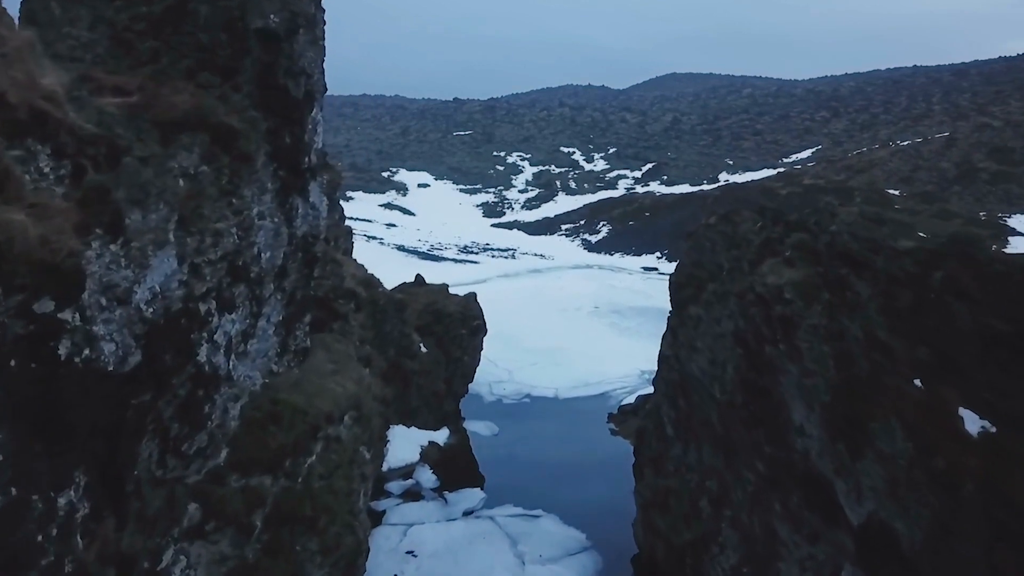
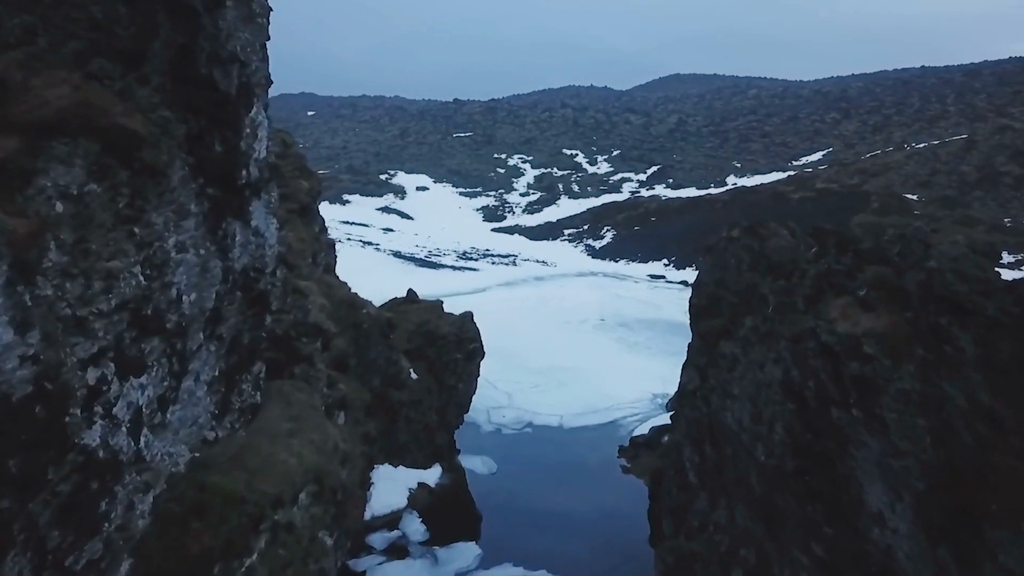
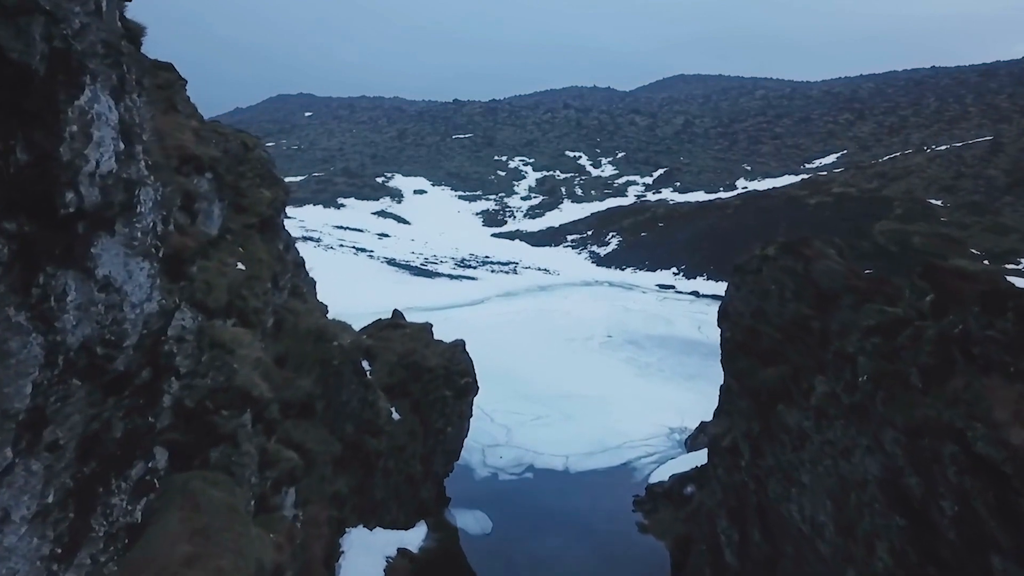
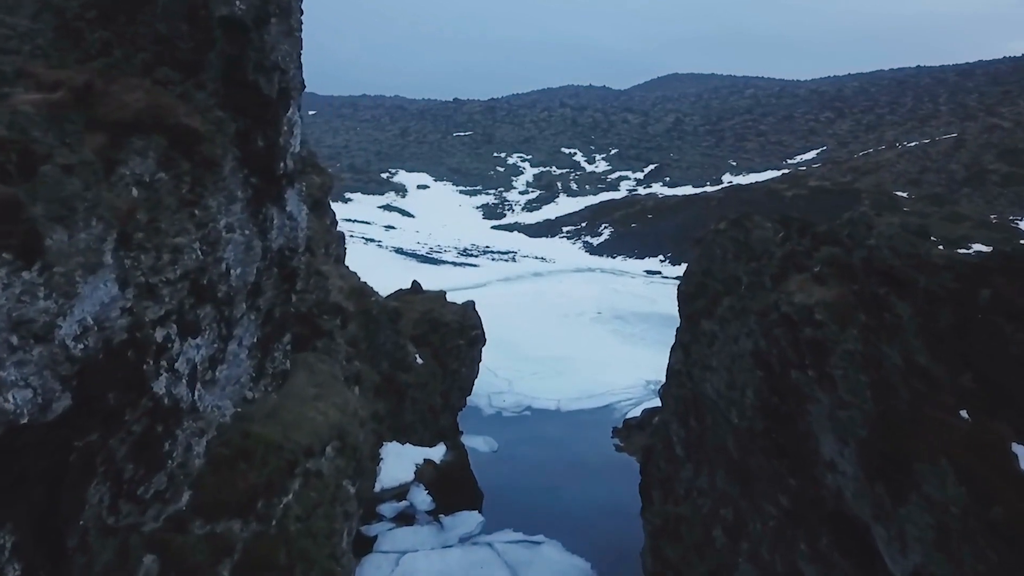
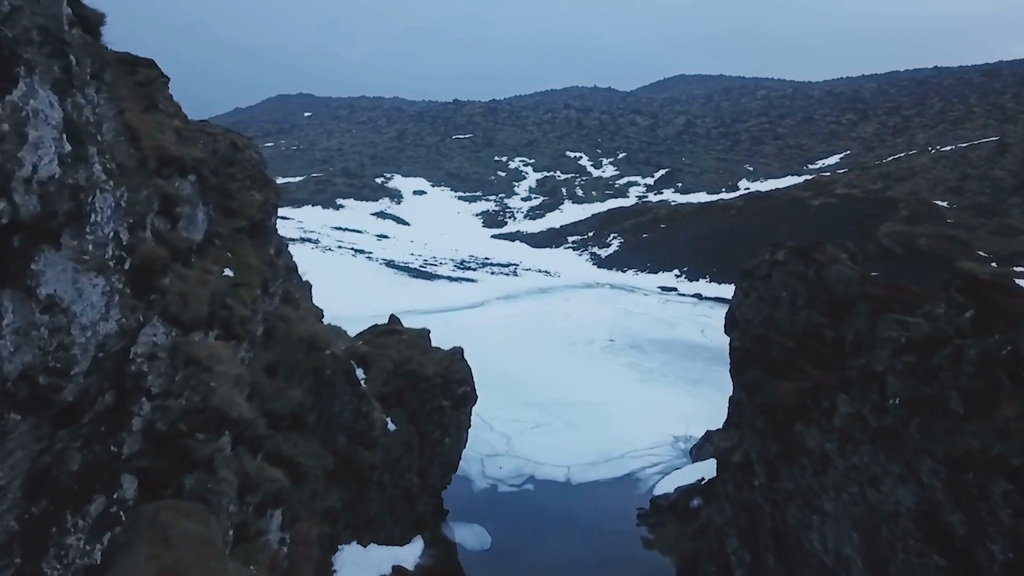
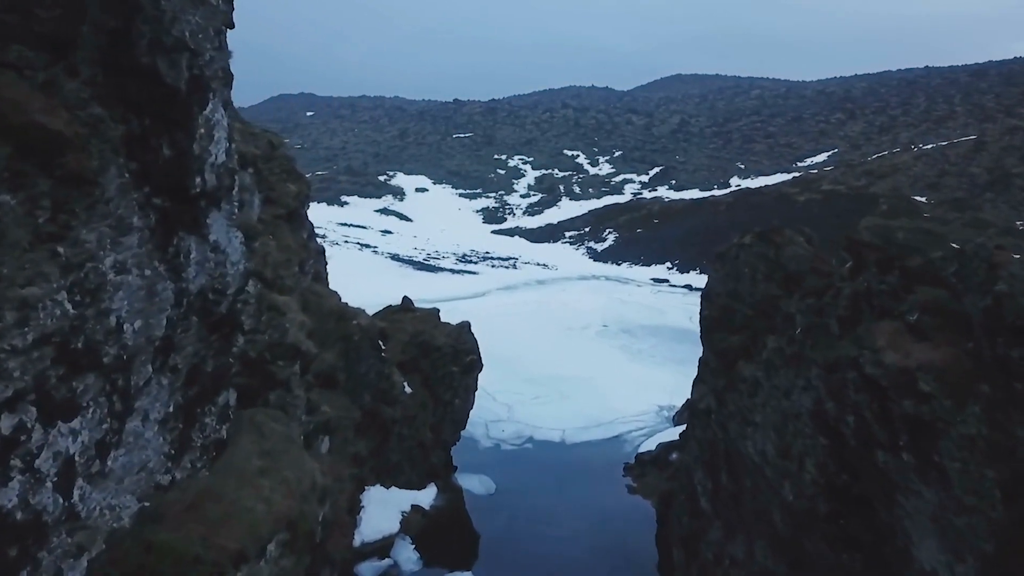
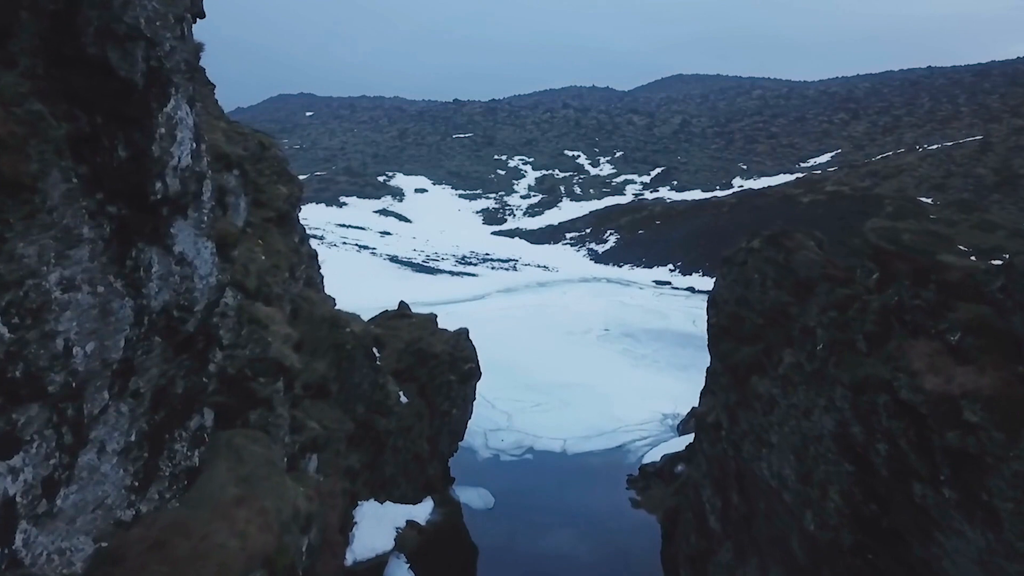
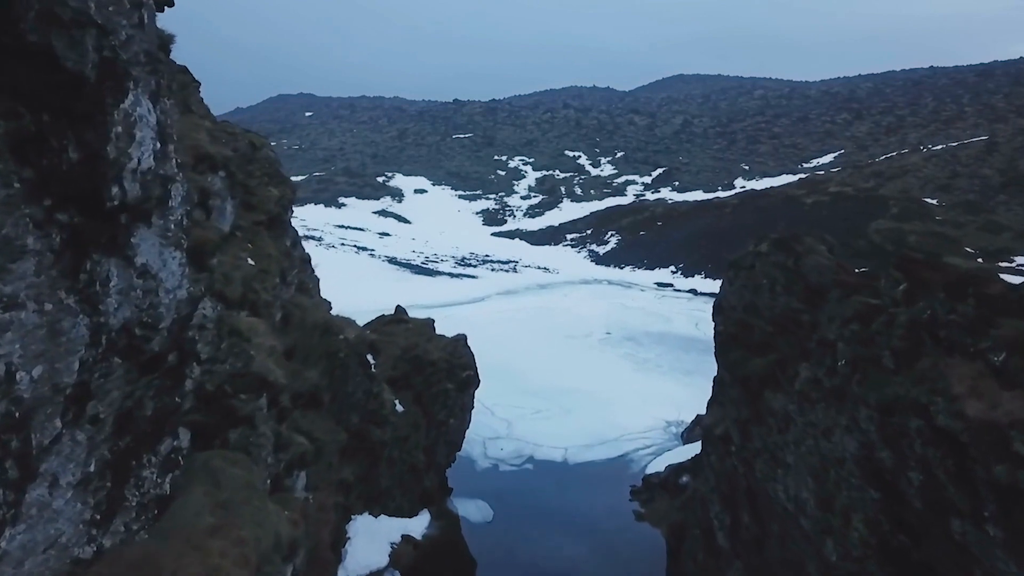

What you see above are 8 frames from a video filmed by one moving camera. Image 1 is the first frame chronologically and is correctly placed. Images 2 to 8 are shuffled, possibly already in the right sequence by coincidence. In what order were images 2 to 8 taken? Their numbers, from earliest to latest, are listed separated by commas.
4, 2, 6, 7, 8, 3, 5
